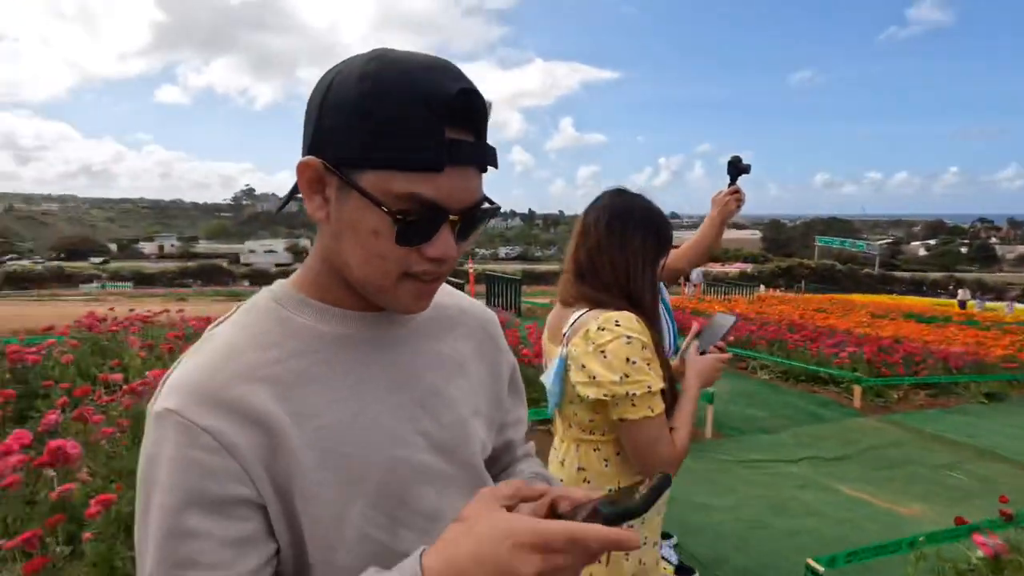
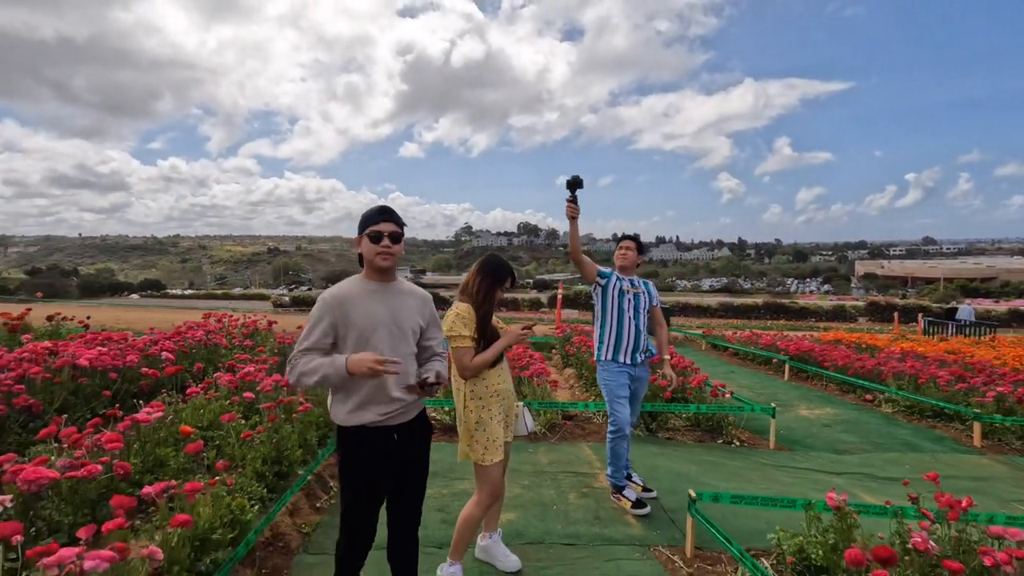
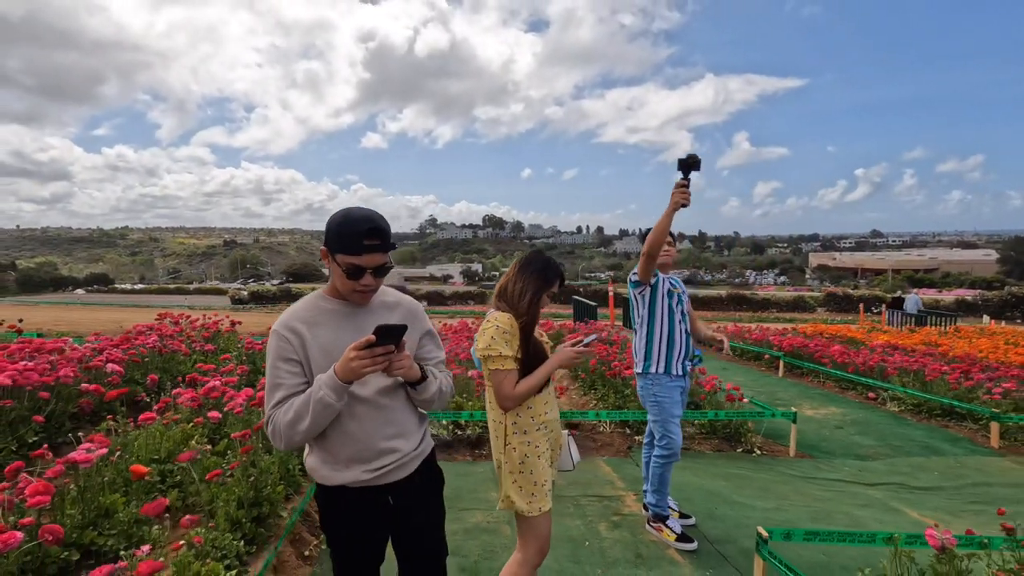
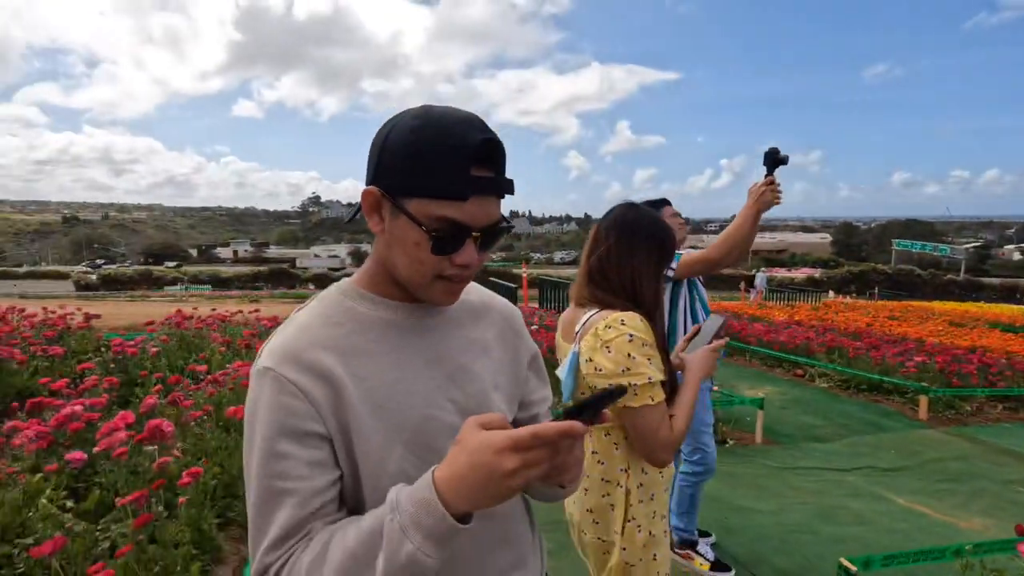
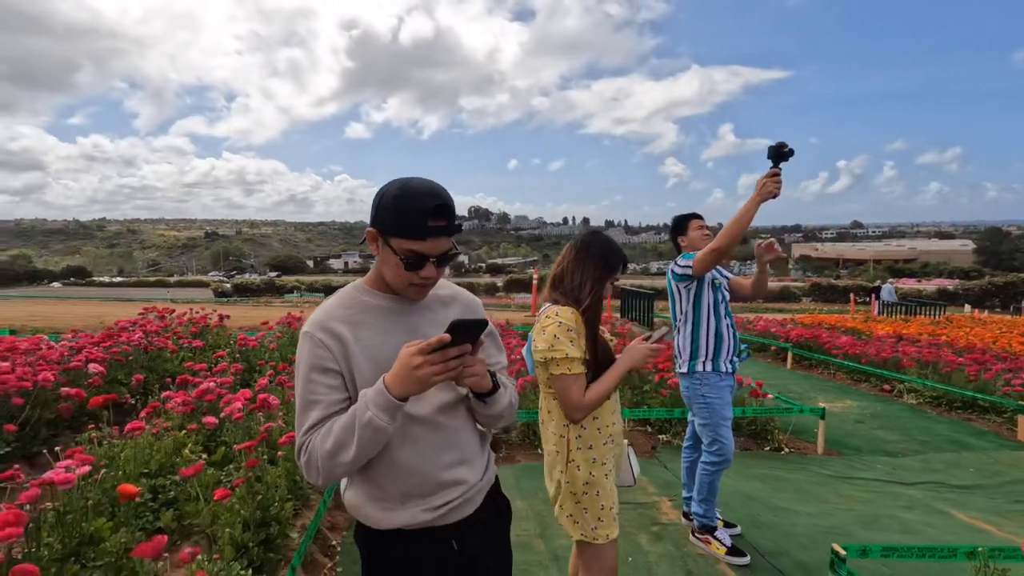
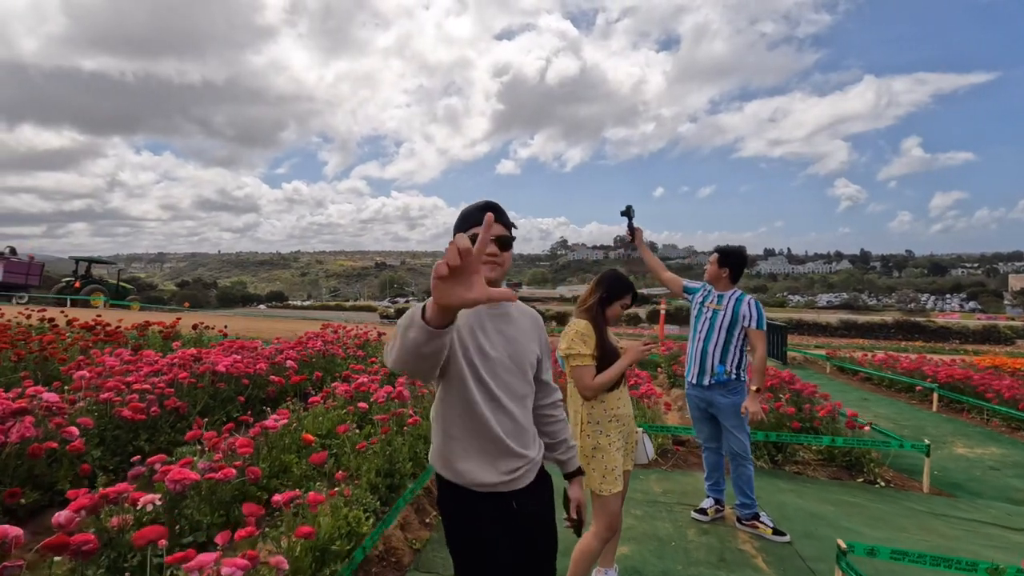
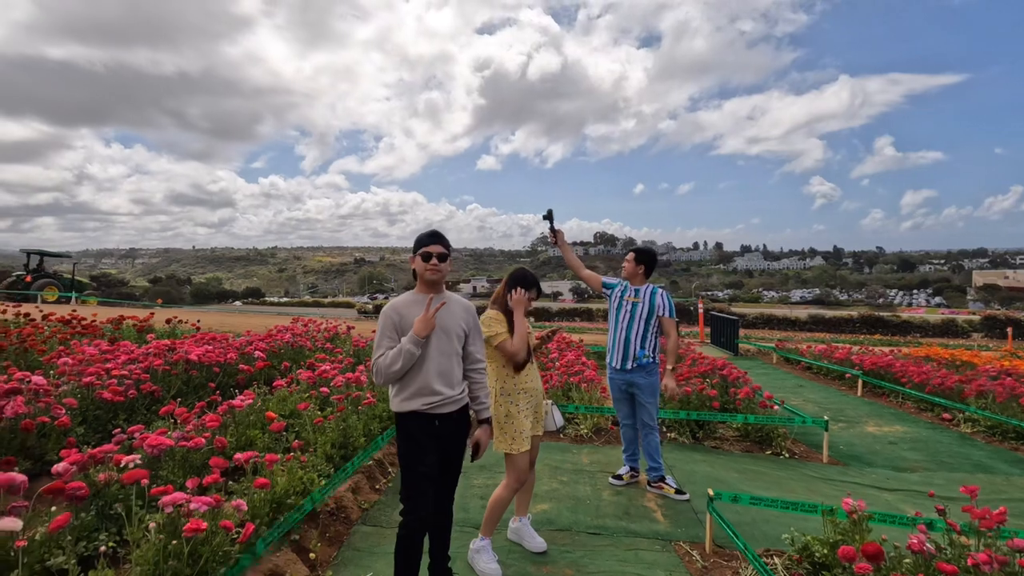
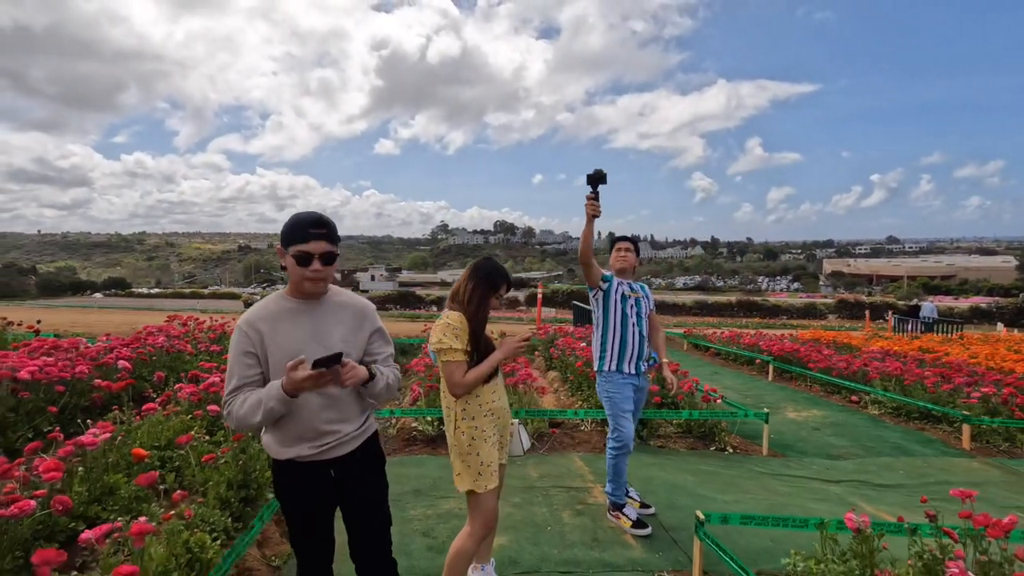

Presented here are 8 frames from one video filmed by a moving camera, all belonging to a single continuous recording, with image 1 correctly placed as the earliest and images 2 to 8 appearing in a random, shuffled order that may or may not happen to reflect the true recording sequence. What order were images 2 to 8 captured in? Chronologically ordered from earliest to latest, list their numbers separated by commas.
4, 5, 3, 8, 2, 7, 6
